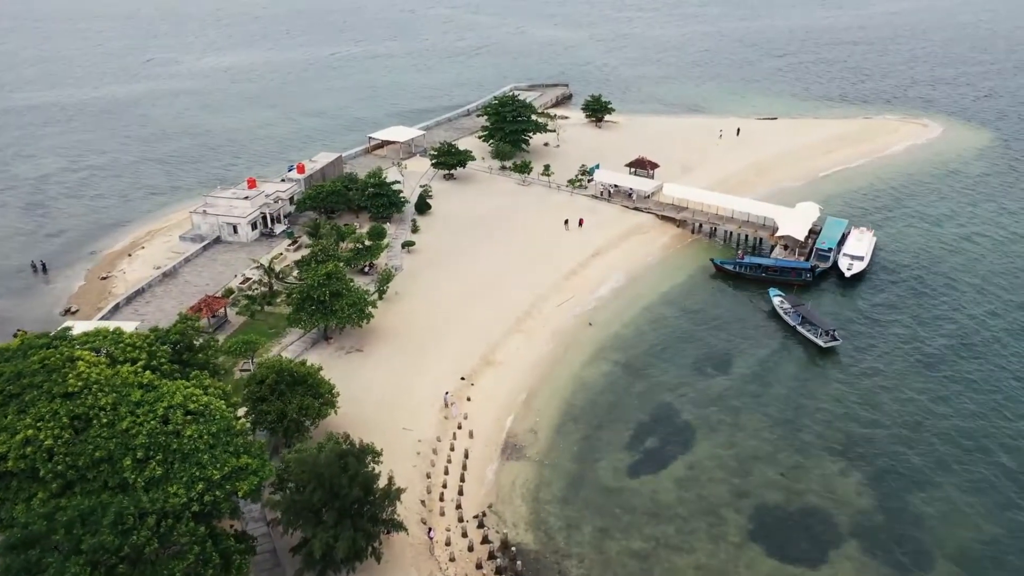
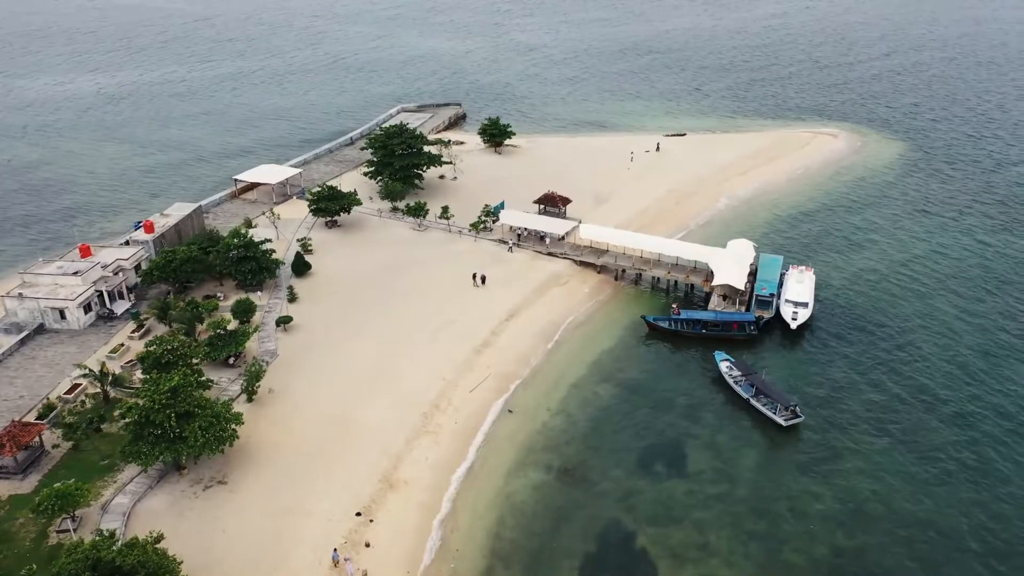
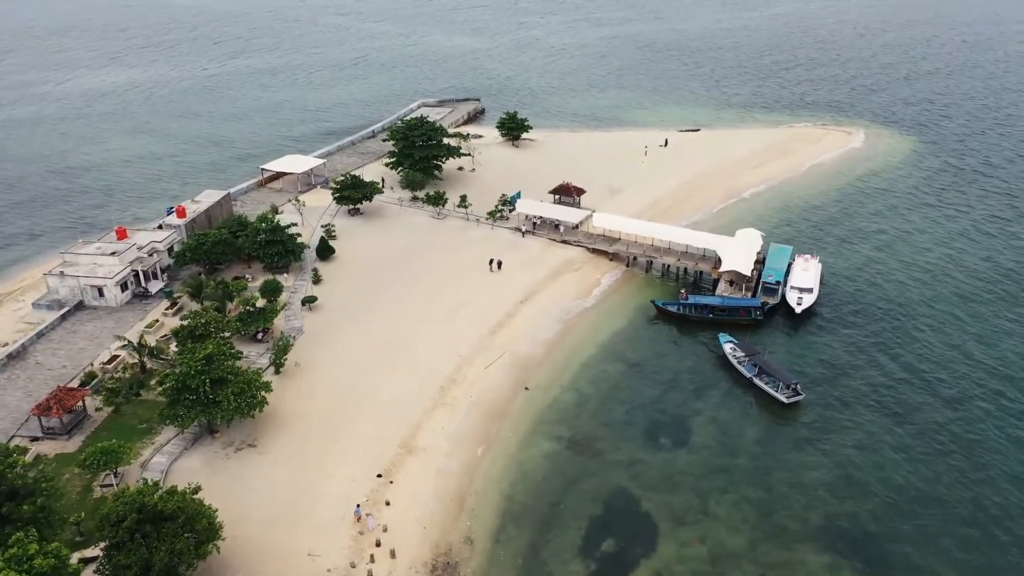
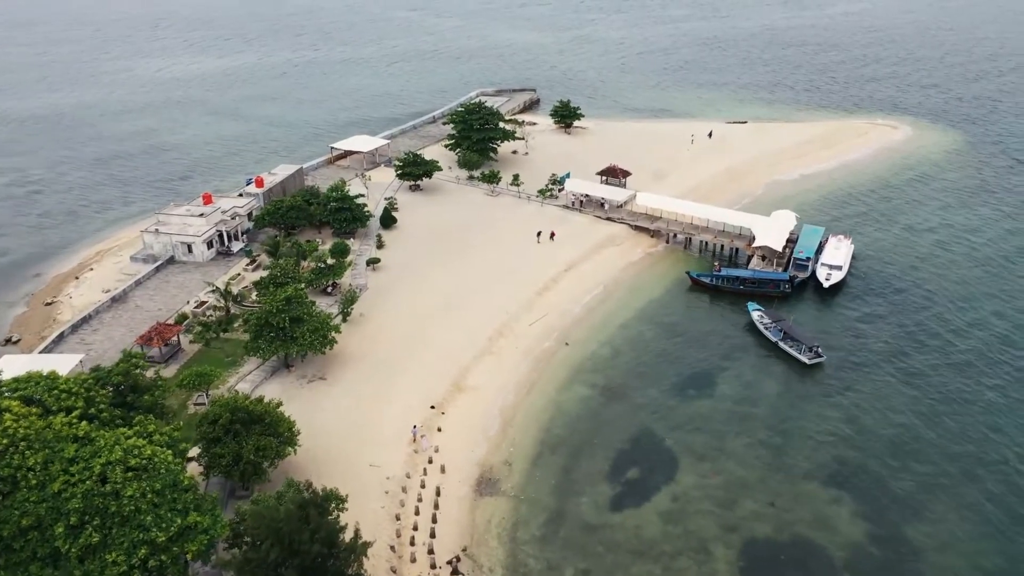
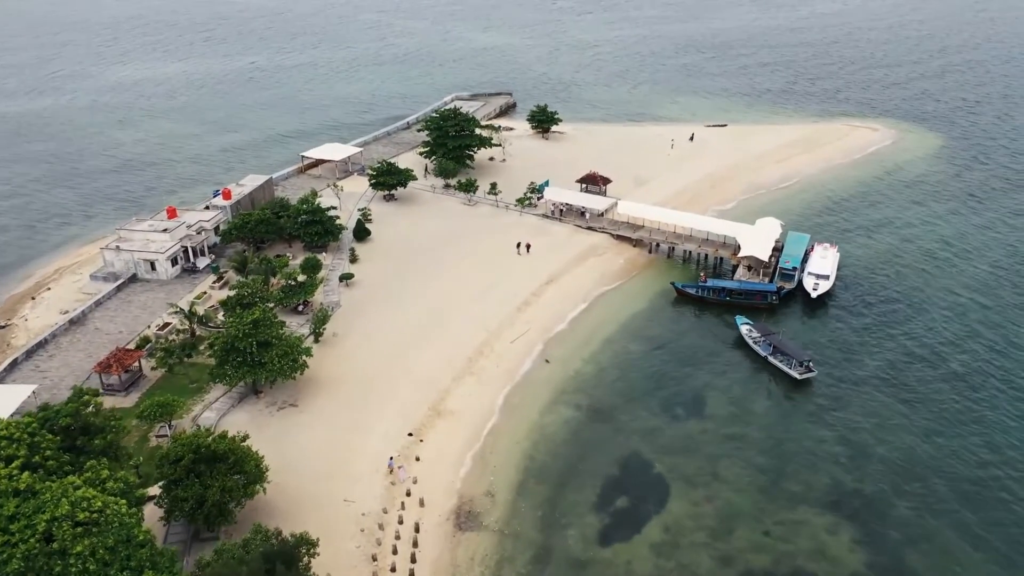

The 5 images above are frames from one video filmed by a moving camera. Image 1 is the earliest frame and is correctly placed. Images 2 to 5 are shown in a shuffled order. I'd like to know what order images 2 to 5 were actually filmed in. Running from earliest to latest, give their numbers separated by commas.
4, 5, 3, 2
